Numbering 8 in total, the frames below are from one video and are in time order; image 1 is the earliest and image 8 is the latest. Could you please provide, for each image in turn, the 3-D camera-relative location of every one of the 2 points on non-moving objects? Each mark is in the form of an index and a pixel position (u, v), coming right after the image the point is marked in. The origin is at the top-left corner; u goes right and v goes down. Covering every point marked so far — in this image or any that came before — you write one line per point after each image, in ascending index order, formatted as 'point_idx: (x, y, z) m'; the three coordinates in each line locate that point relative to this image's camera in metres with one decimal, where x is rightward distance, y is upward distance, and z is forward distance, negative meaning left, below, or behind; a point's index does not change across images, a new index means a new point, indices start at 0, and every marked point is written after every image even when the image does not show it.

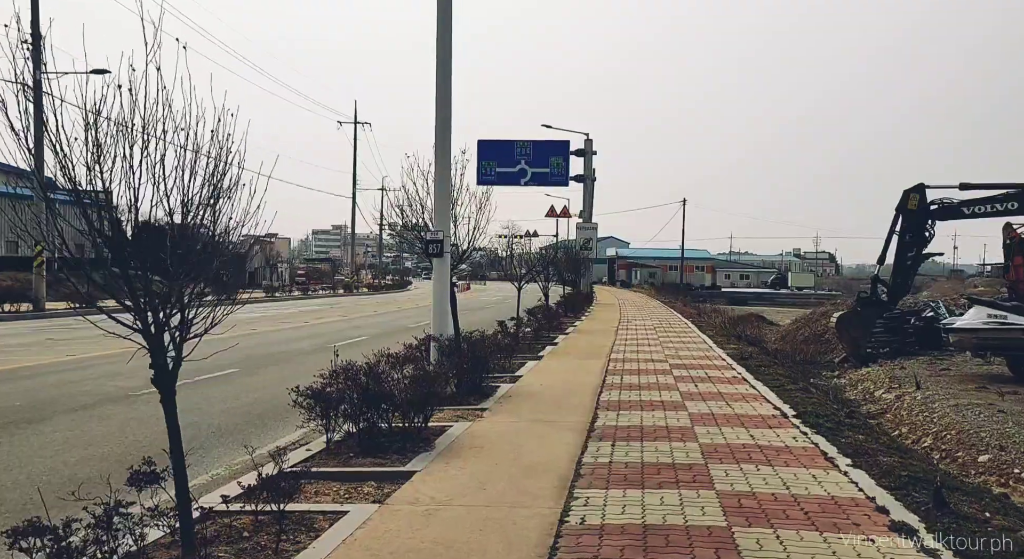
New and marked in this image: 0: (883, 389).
0: (+6.6, -2.0, +17.9) m
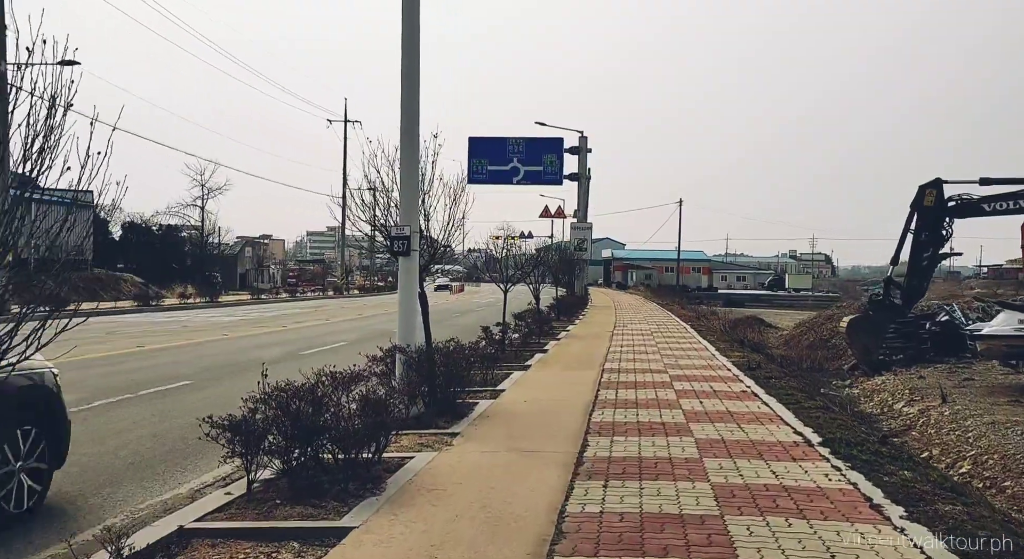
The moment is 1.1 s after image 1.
0: (+6.4, -2.0, +16.4) m
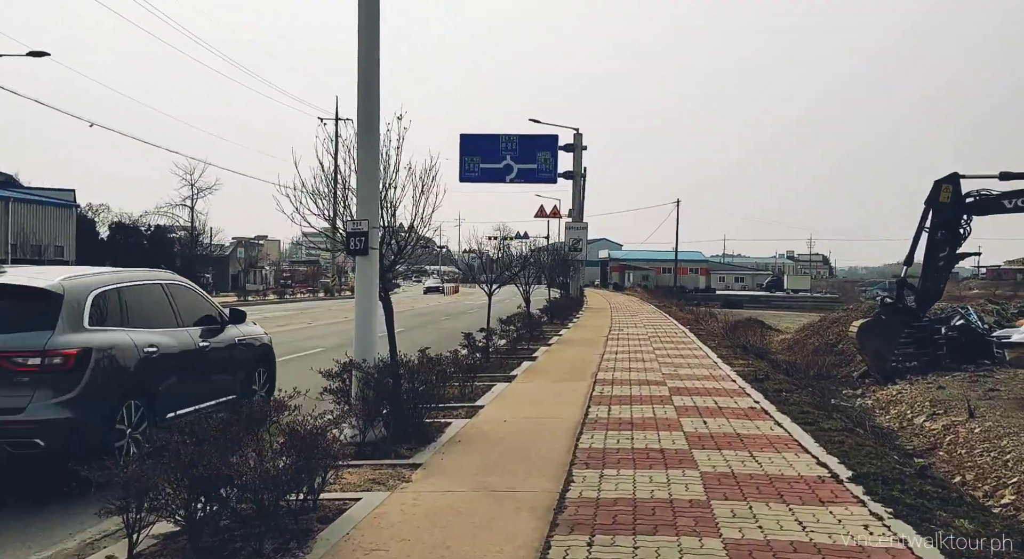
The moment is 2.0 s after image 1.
0: (+6.1, -2.0, +14.9) m
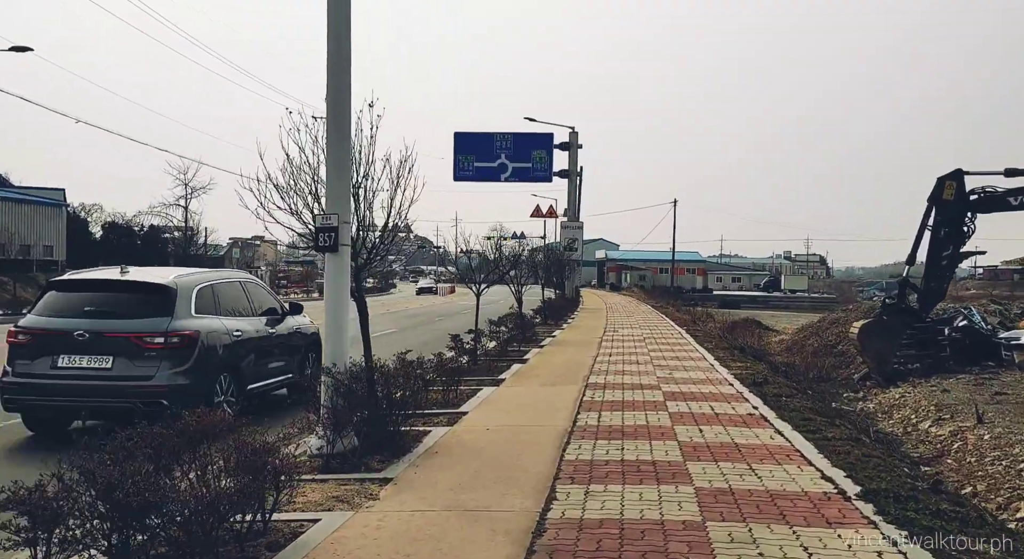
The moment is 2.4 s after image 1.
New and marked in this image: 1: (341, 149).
0: (+6.0, -2.0, +14.3) m
1: (-1.4, +1.1, +8.4) m
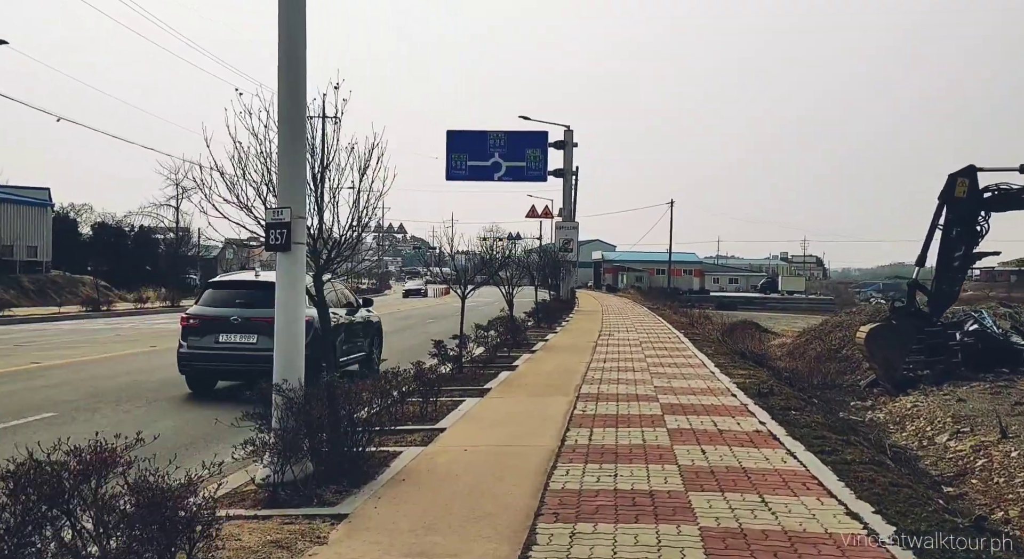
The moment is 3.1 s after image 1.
0: (+5.8, -2.0, +13.4) m
1: (-1.6, +1.0, +7.4) m
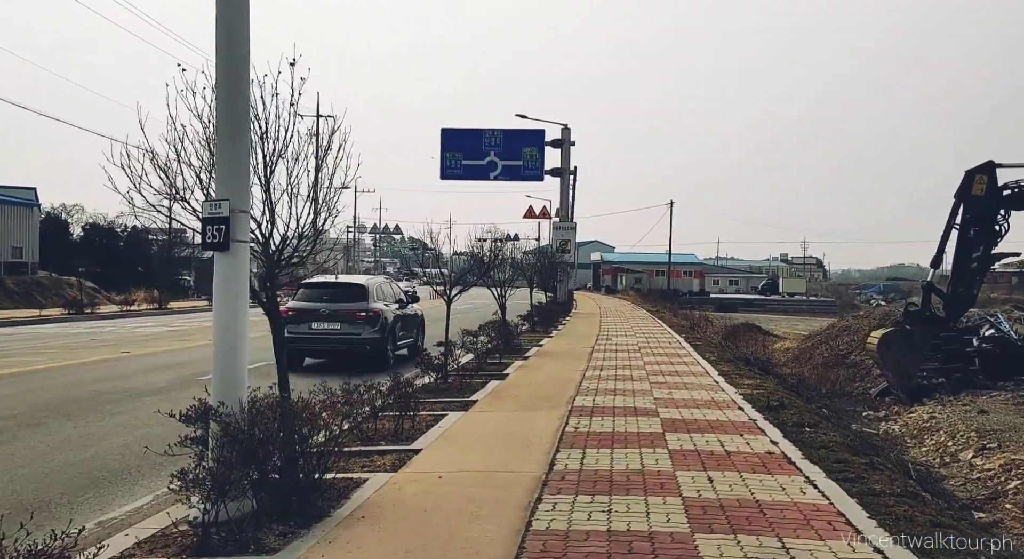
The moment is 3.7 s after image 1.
0: (+5.6, -2.1, +12.3) m
1: (-1.7, +1.0, +6.3) m
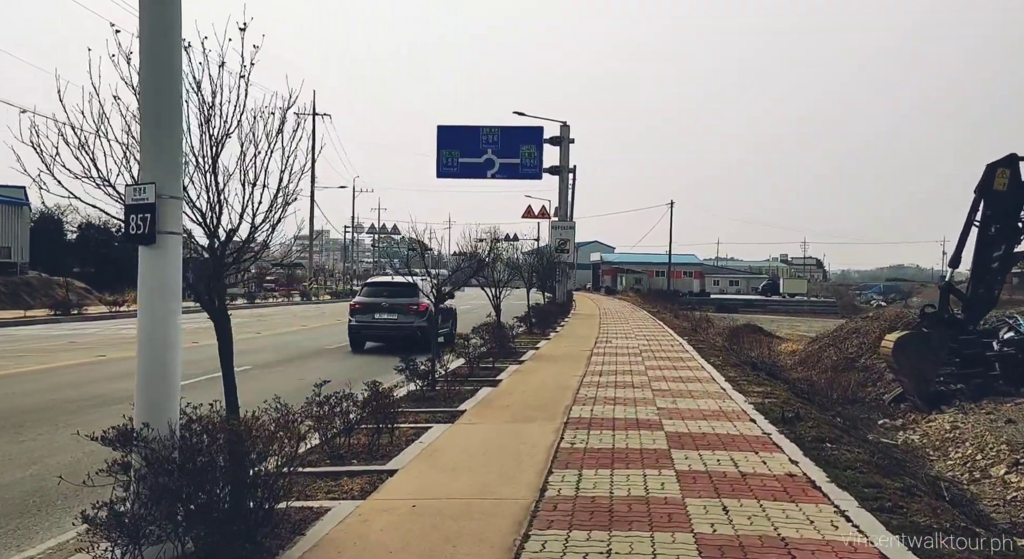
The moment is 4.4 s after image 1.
0: (+5.5, -2.1, +11.3) m
1: (-1.8, +1.0, +5.3) m
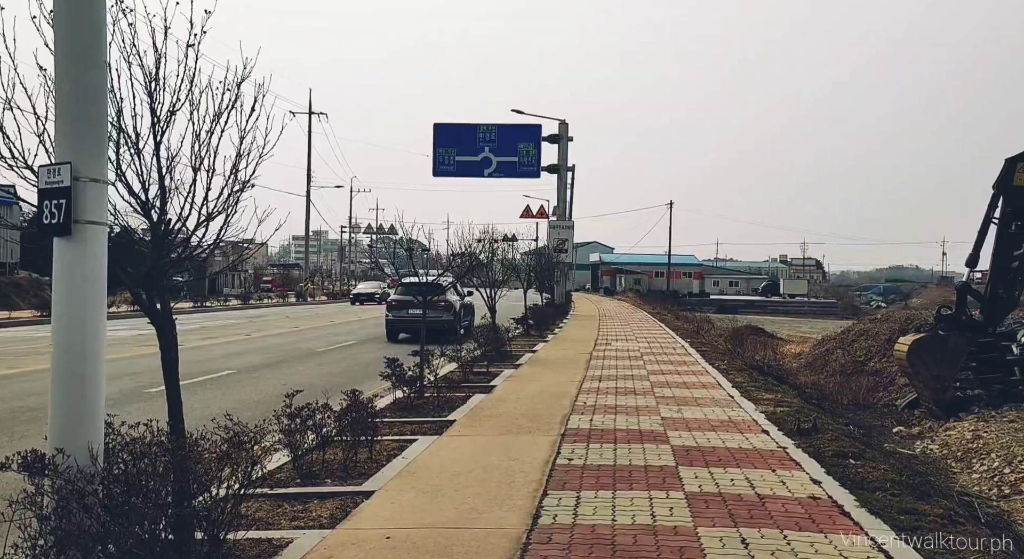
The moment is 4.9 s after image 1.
0: (+5.5, -2.1, +10.5) m
1: (-1.9, +1.0, +4.5) m
